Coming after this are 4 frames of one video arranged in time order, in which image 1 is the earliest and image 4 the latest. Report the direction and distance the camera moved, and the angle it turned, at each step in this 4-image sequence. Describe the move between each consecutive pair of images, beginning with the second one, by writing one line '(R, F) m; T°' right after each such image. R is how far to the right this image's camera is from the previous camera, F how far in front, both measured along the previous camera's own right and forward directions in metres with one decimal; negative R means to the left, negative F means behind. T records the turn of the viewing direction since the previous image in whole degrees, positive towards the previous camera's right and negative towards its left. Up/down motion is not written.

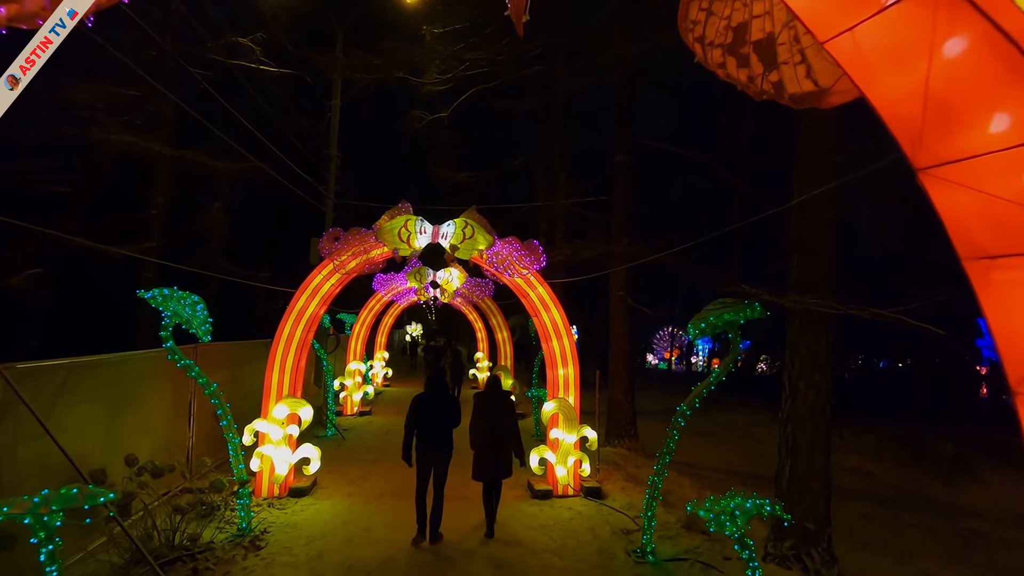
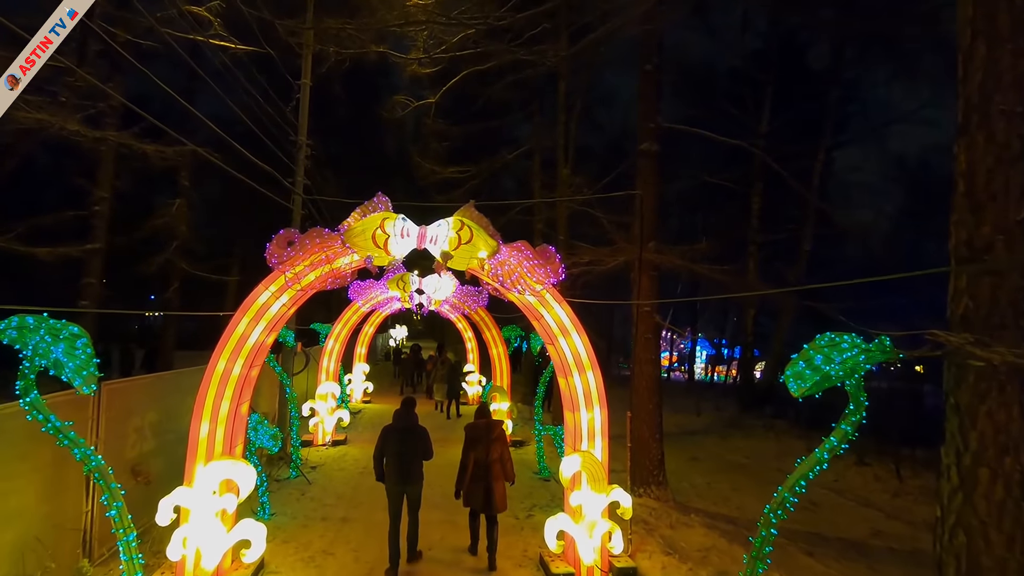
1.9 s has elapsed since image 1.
(-0.2, +1.6) m; +2°
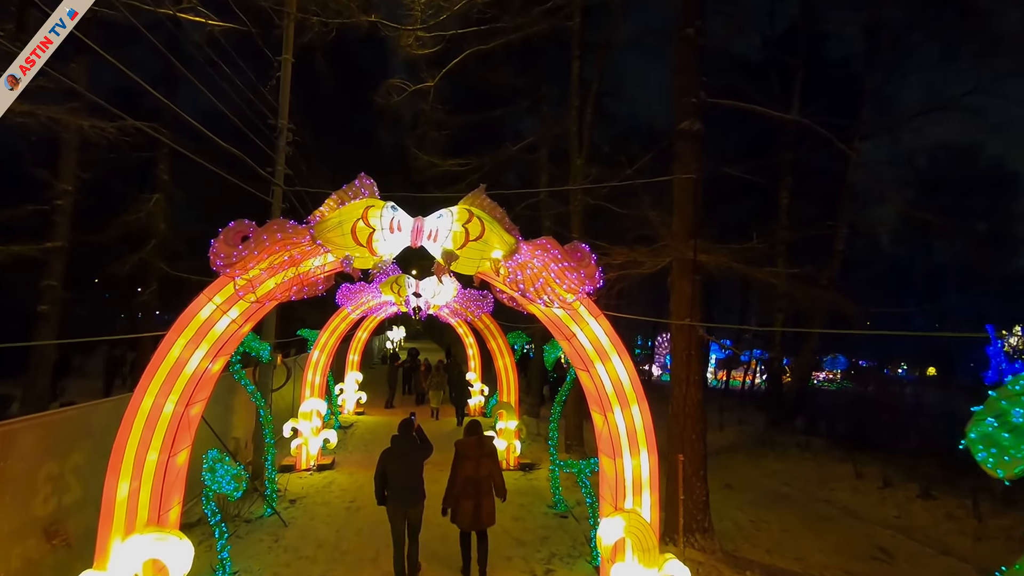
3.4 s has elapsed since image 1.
(-0.2, +1.3) m; 0°
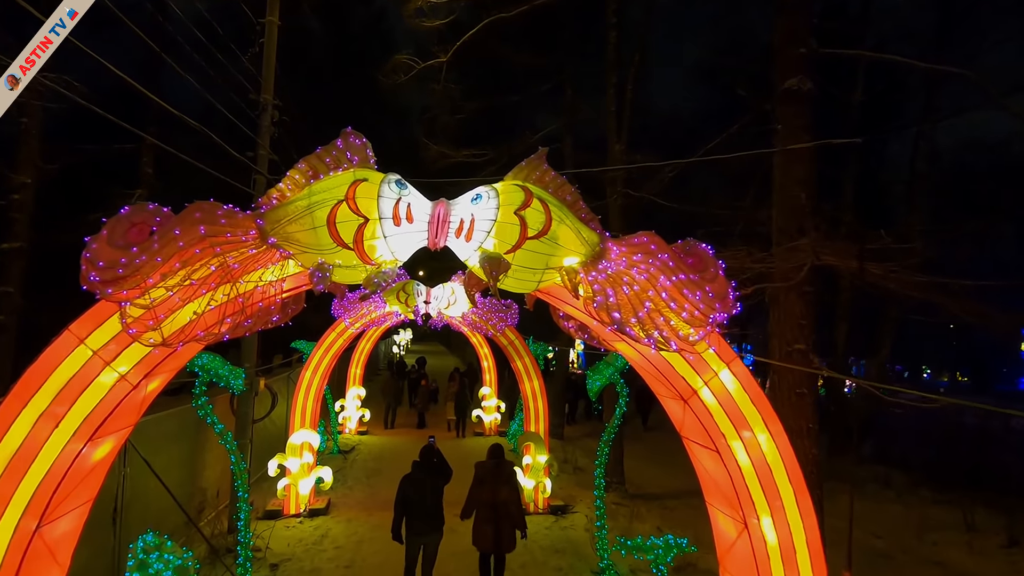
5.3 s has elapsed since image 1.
(-0.4, +1.6) m; -1°
